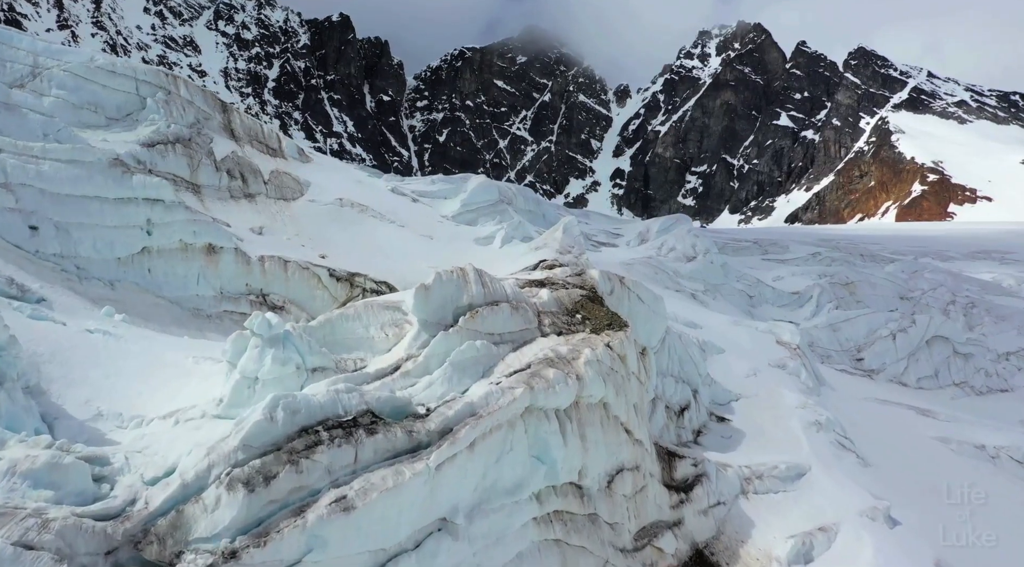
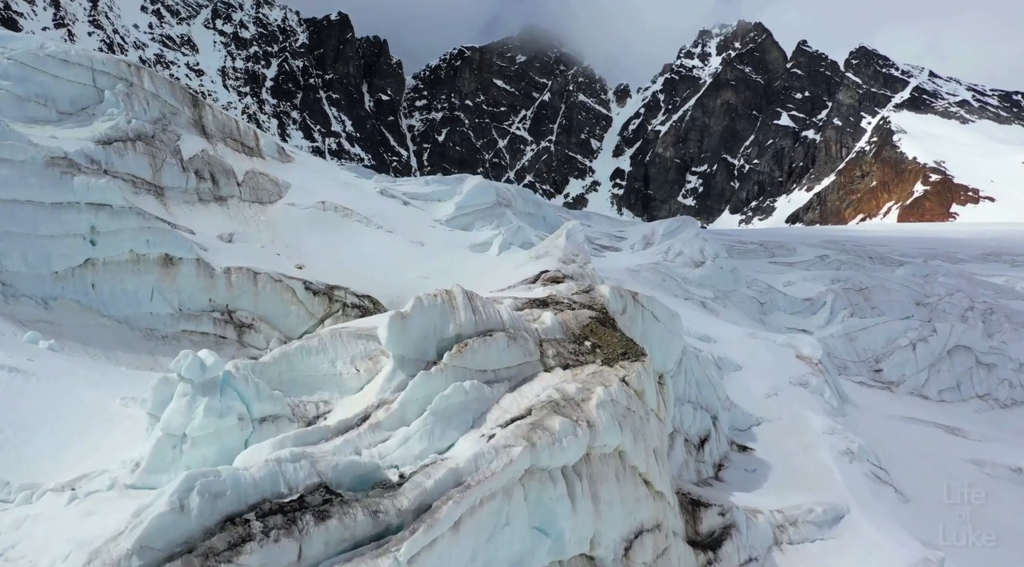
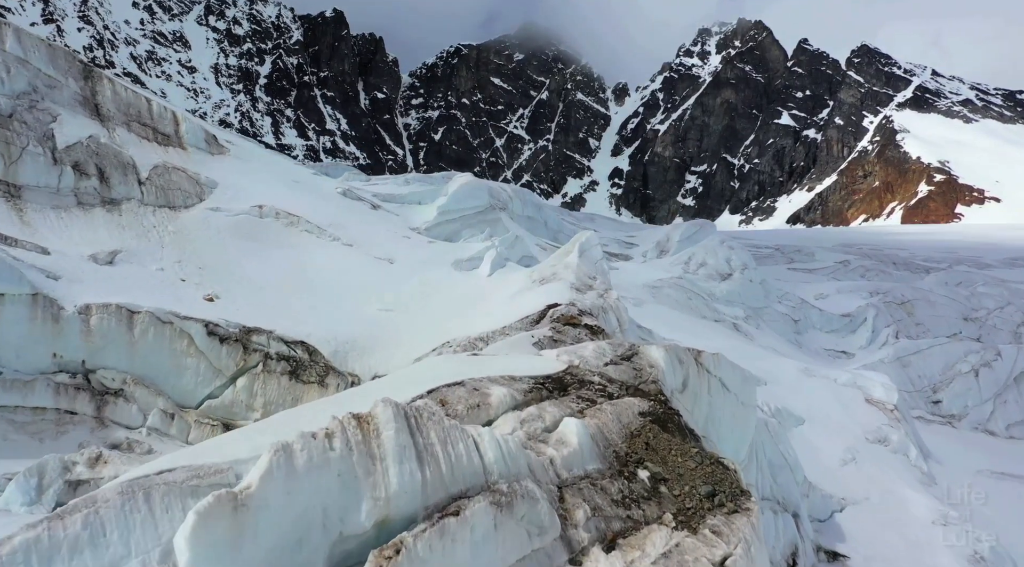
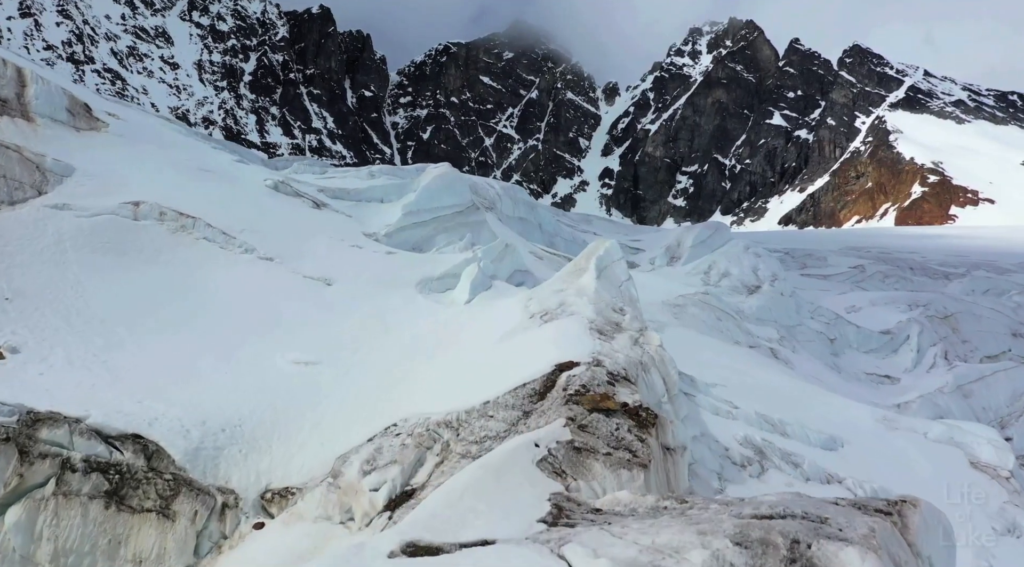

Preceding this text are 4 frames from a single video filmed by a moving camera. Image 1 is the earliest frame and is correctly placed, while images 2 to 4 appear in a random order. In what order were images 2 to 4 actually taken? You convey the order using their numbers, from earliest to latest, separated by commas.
2, 3, 4
